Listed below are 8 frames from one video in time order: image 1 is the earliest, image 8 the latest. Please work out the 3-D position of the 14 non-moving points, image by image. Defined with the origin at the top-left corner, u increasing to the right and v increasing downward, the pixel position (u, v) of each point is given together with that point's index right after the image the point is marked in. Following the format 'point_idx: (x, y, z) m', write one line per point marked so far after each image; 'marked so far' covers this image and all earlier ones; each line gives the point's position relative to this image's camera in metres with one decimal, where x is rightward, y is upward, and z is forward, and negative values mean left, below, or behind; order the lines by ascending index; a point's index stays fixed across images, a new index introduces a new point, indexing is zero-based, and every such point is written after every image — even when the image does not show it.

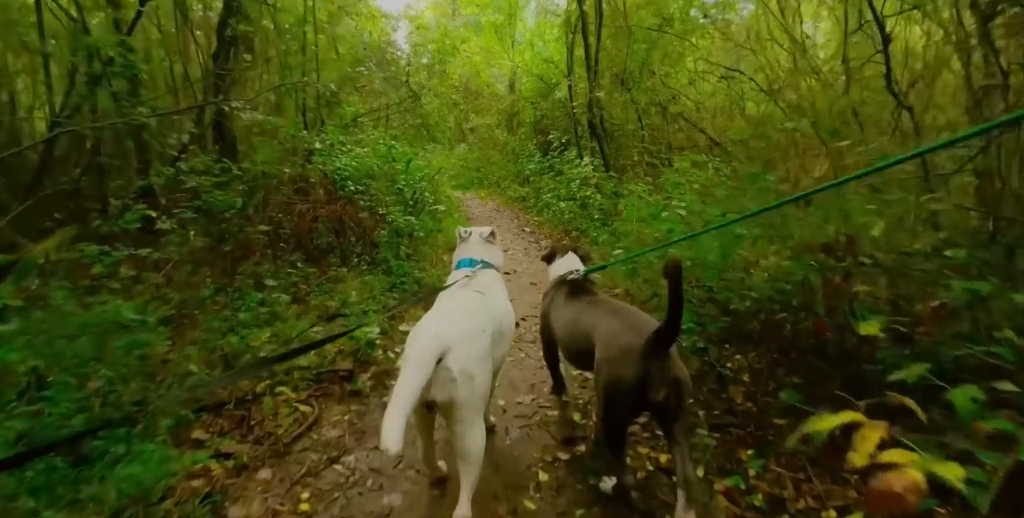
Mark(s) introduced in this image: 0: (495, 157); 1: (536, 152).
0: (-0.6, +3.9, +17.7) m
1: (+0.7, +3.2, +13.9) m
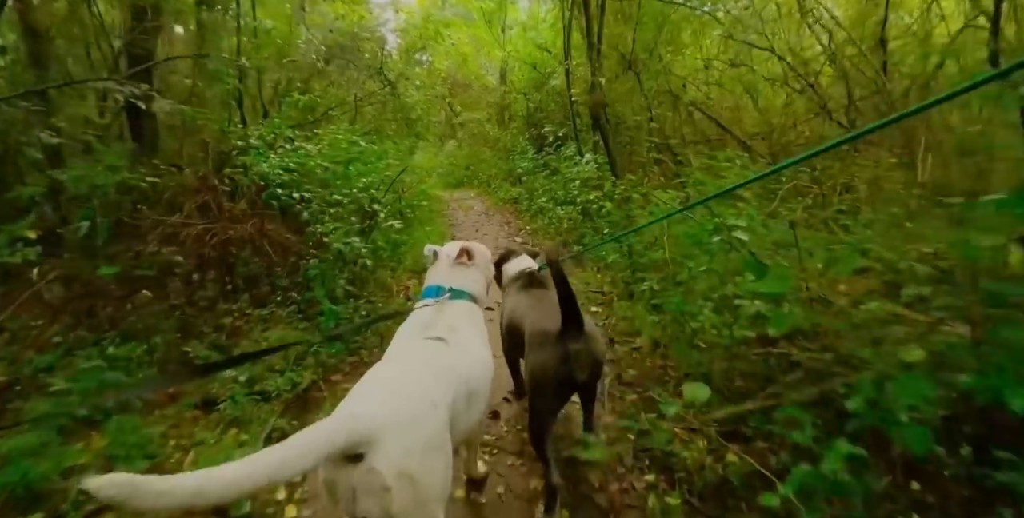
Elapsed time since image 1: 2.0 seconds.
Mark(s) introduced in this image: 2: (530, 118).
0: (-0.9, +3.7, +16.3) m
1: (+0.5, +3.0, +12.5) m
2: (+0.5, +3.9, +12.9) m
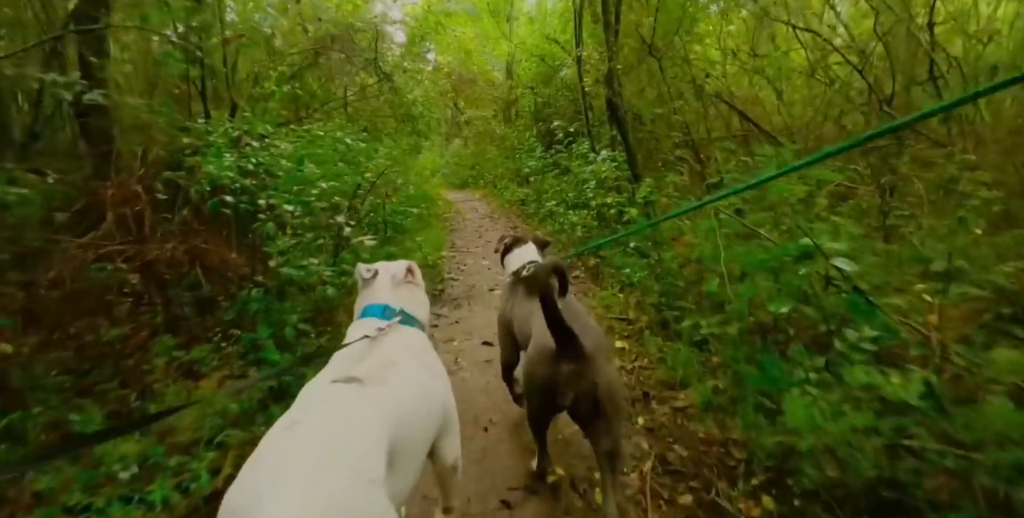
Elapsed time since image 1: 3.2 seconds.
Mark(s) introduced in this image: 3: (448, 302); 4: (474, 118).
0: (-0.7, +3.6, +15.5) m
1: (+0.7, +2.9, +11.7) m
2: (+0.7, +3.8, +12.0) m
3: (-0.7, -0.5, +4.9) m
4: (-1.3, +5.0, +16.4) m
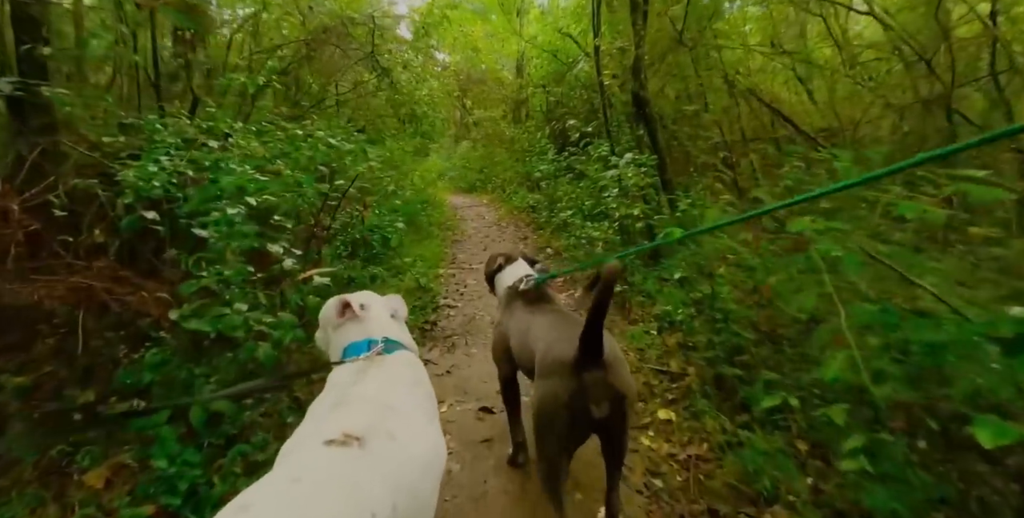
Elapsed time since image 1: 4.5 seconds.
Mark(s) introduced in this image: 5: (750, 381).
0: (-0.4, +3.3, +14.7) m
1: (+0.9, +2.6, +10.9) m
2: (+0.9, +3.5, +11.2) m
3: (-0.6, -0.7, +4.1) m
4: (-1.0, +4.7, +15.6) m
5: (+1.4, -0.7, +2.7) m
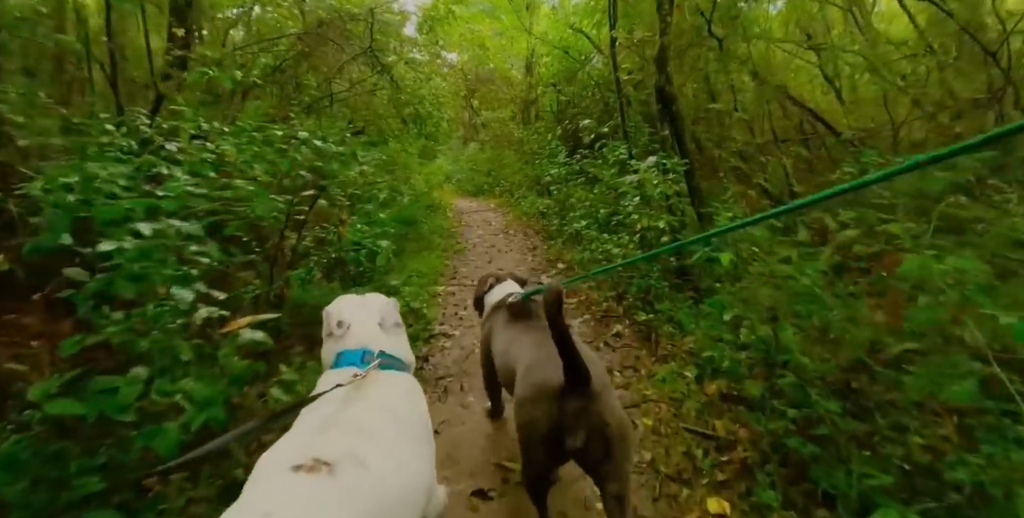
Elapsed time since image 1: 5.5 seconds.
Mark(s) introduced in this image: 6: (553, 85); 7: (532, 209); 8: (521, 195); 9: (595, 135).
0: (-0.1, +3.1, +14.1) m
1: (+1.1, +2.4, +10.3) m
2: (+1.1, +3.3, +10.6) m
3: (-0.6, -0.9, +3.5) m
4: (-0.7, +4.5, +15.1) m
5: (+1.4, -0.9, +2.1) m
6: (+1.0, +4.1, +10.9) m
7: (+0.4, +1.0, +9.2) m
8: (+0.2, +1.6, +11.5) m
9: (+1.6, +2.4, +9.0) m
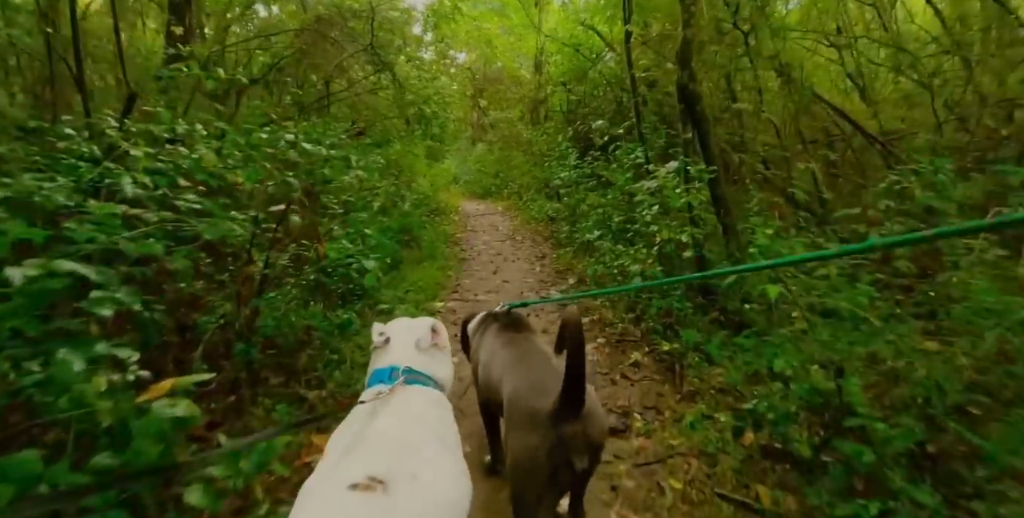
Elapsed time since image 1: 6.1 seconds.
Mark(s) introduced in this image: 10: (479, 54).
0: (+0.1, +3.0, +13.8) m
1: (+1.2, +2.3, +9.9) m
2: (+1.3, +3.2, +10.2) m
3: (-0.5, -1.0, +3.2) m
4: (-0.4, +4.4, +14.7) m
5: (+1.4, -1.0, +1.7) m
6: (+1.2, +4.0, +10.5) m
7: (+0.6, +0.9, +8.8) m
8: (+0.4, +1.5, +11.1) m
9: (+1.7, +2.3, +8.5) m
10: (-1.0, +6.1, +13.7) m
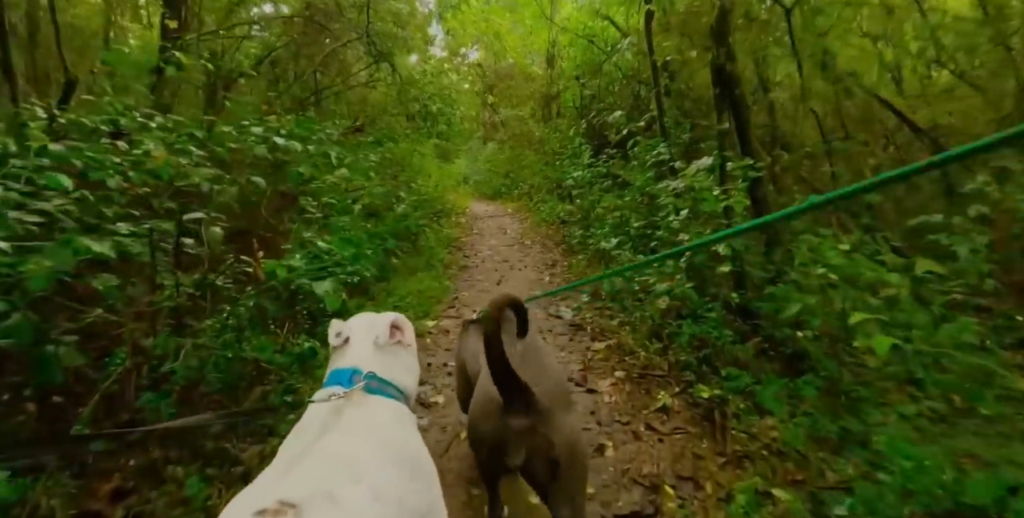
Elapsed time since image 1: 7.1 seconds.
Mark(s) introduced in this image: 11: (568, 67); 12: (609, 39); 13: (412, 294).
0: (+0.5, +2.9, +13.2) m
1: (+1.4, +2.2, +9.3) m
2: (+1.5, +3.1, +9.6) m
3: (-0.6, -1.1, +2.6) m
4: (-0.1, +4.3, +14.1) m
5: (+1.4, -1.1, +1.1) m
6: (+1.4, +3.9, +9.9) m
7: (+0.7, +0.8, +8.2) m
8: (+0.6, +1.4, +10.5) m
9: (+1.9, +2.2, +7.9) m
10: (-0.7, +6.0, +13.1) m
11: (+1.3, +4.4, +10.6) m
12: (+1.8, +4.1, +8.5) m
13: (-0.9, -0.3, +4.4) m
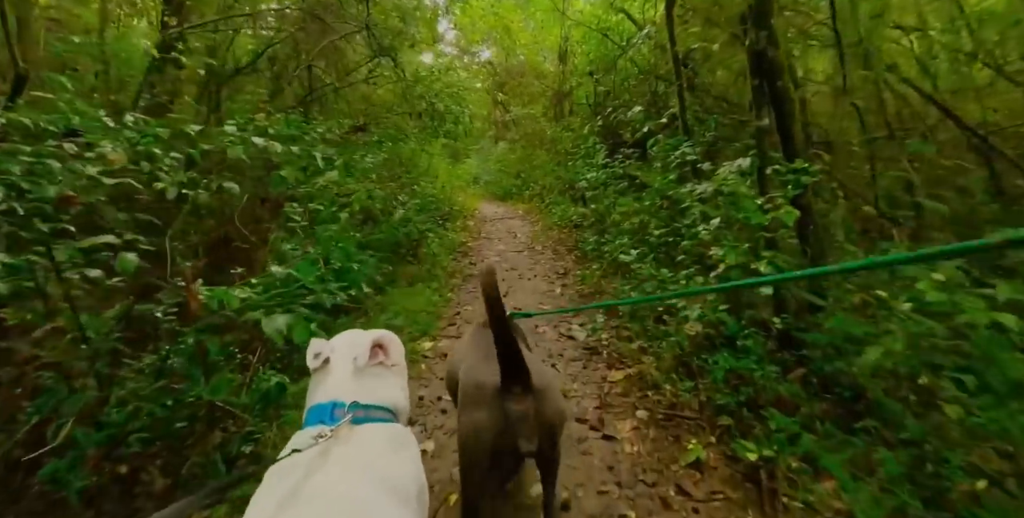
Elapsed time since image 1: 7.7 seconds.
0: (+0.8, +2.8, +12.8) m
1: (+1.6, +2.1, +8.8) m
2: (+1.7, +3.0, +9.2) m
3: (-0.5, -1.2, +2.2) m
4: (+0.3, +4.2, +13.7) m
5: (+1.3, -1.2, +0.6) m
6: (+1.6, +3.8, +9.5) m
7: (+0.9, +0.7, +7.8) m
8: (+0.9, +1.3, +10.1) m
9: (+2.1, +2.1, +7.5) m
10: (-0.3, +5.9, +12.7) m
11: (+1.5, +4.3, +10.2) m
12: (+2.0, +4.0, +8.1) m
13: (-0.9, -0.4, +4.0) m
